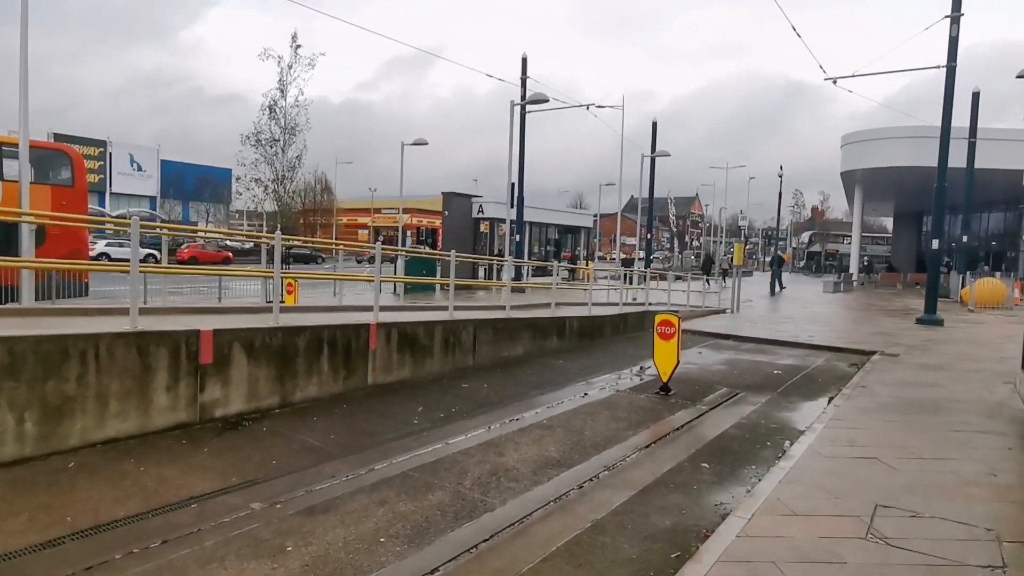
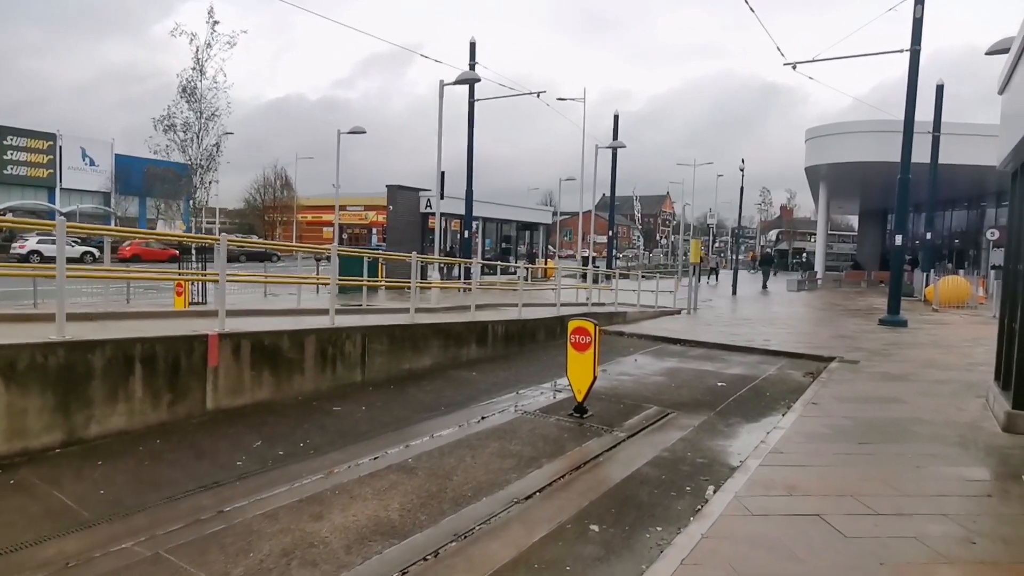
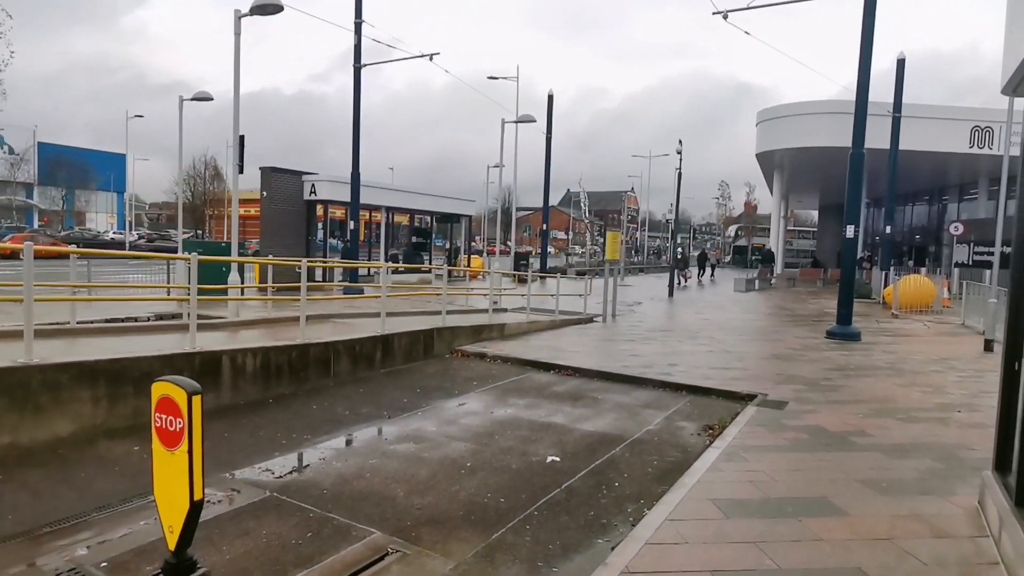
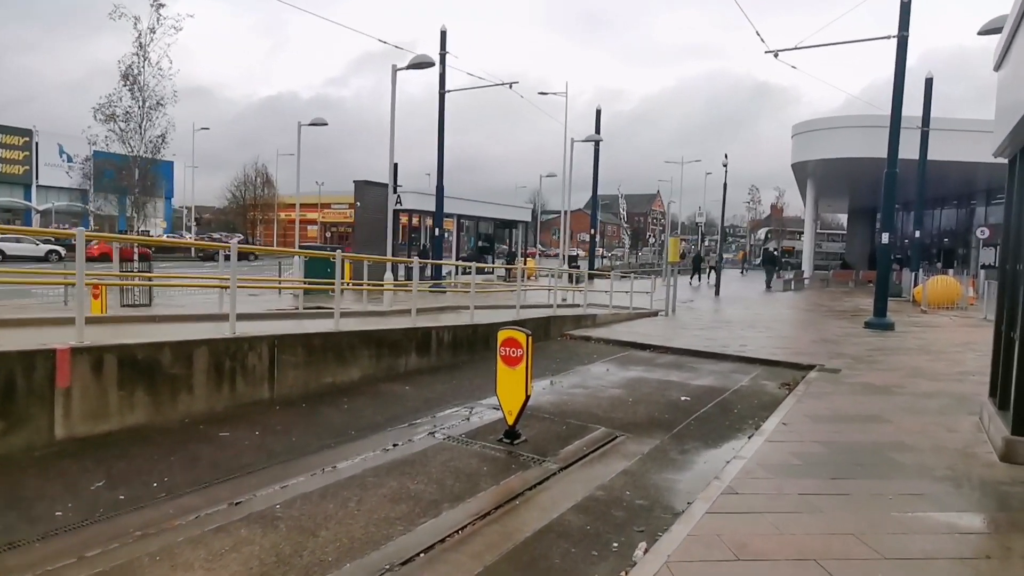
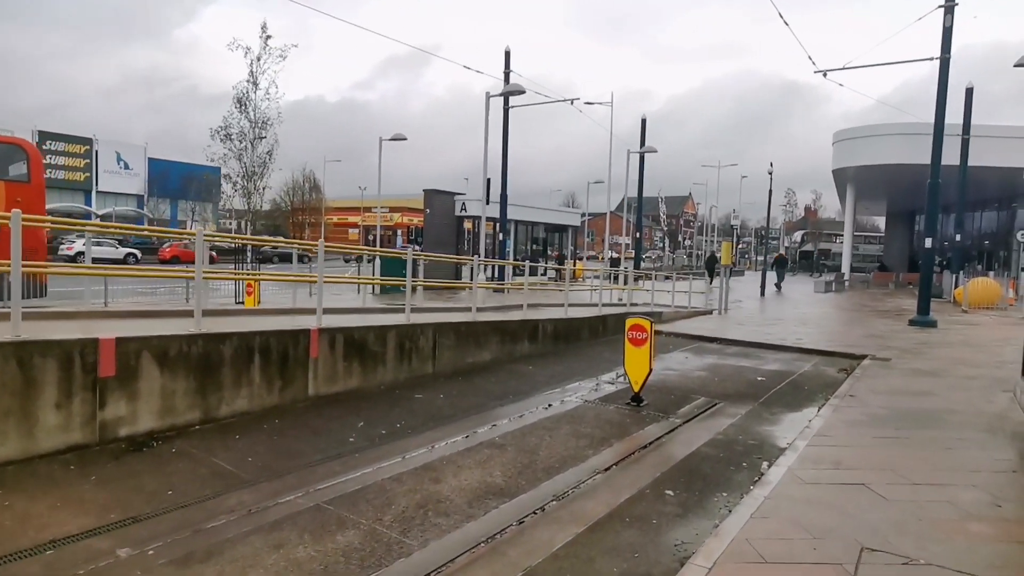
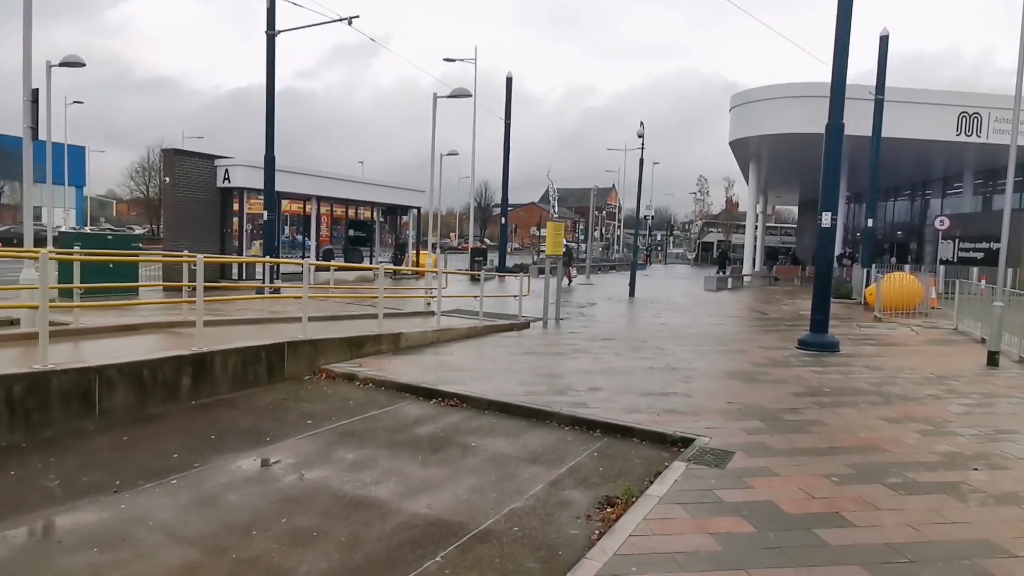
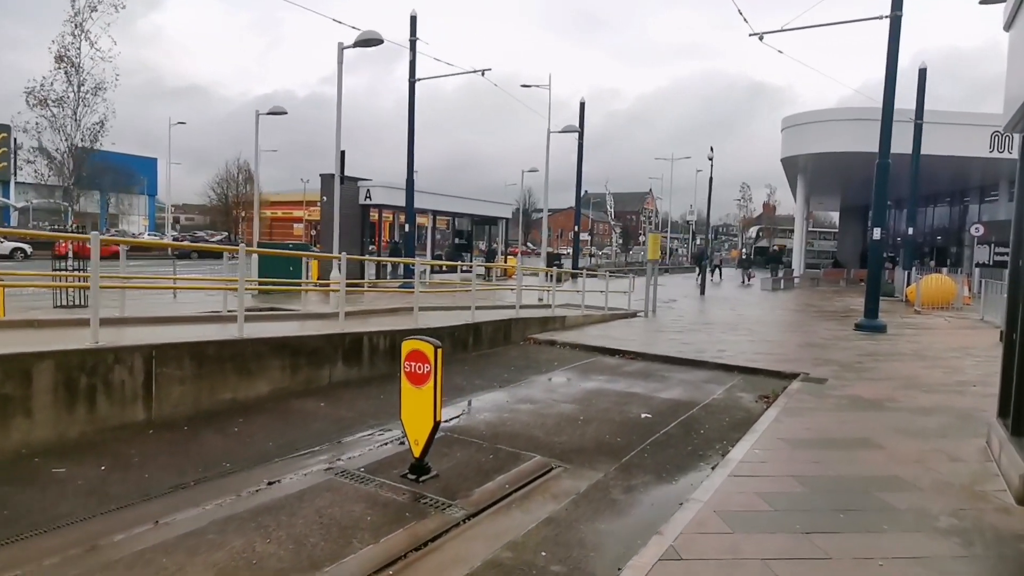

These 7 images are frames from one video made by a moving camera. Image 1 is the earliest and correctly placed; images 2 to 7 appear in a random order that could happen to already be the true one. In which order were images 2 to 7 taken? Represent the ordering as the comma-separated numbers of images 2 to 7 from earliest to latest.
5, 2, 4, 7, 3, 6
